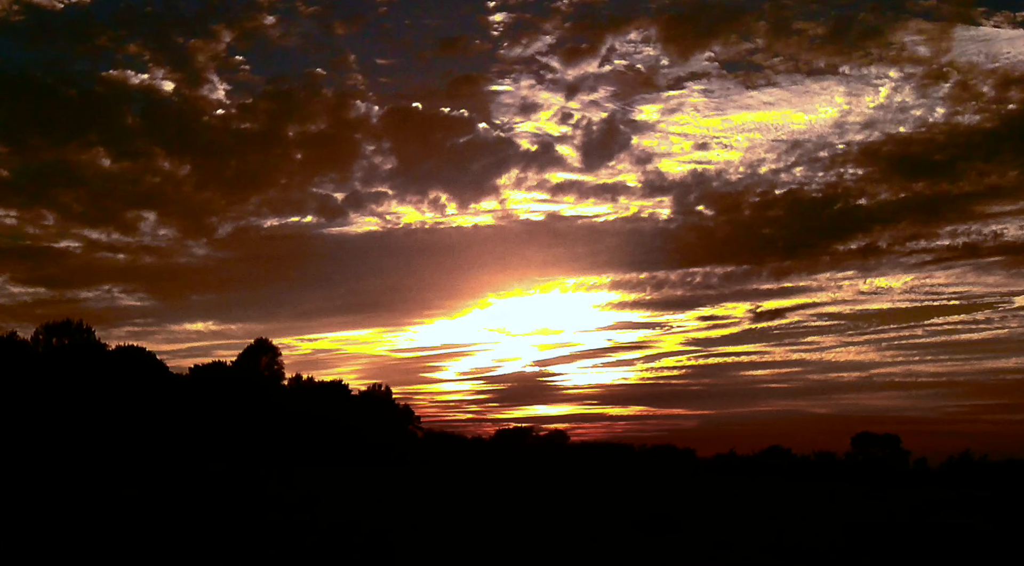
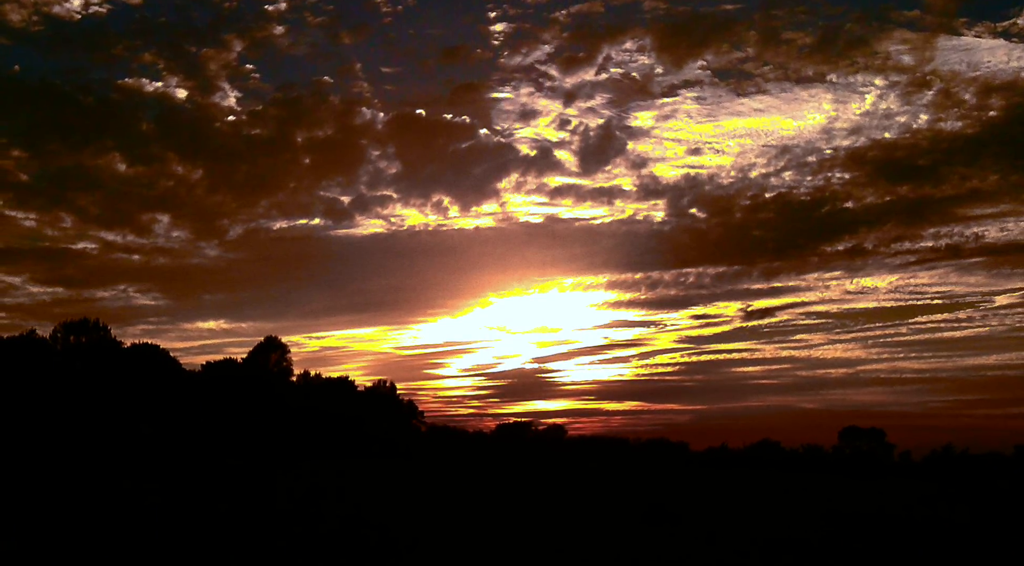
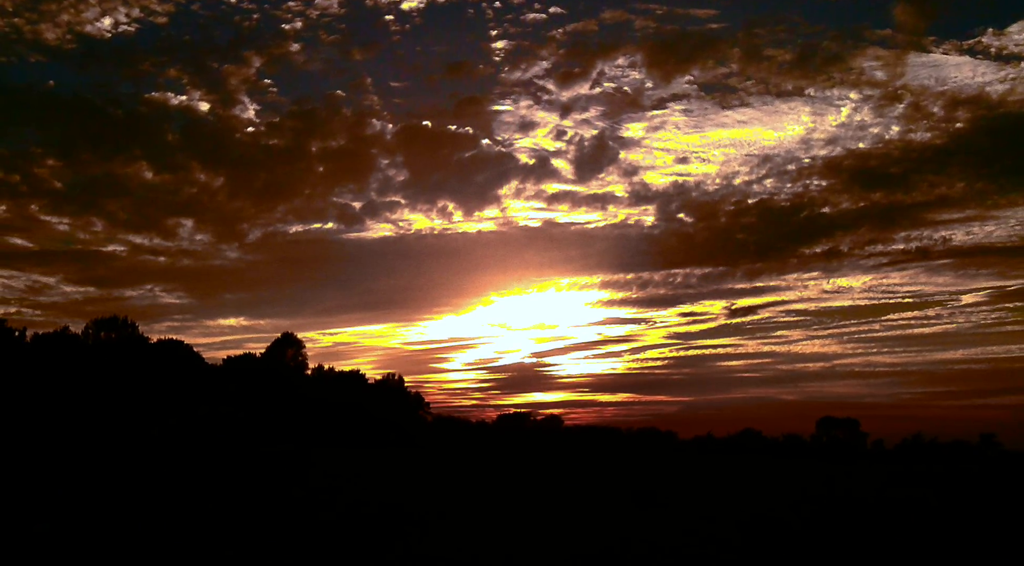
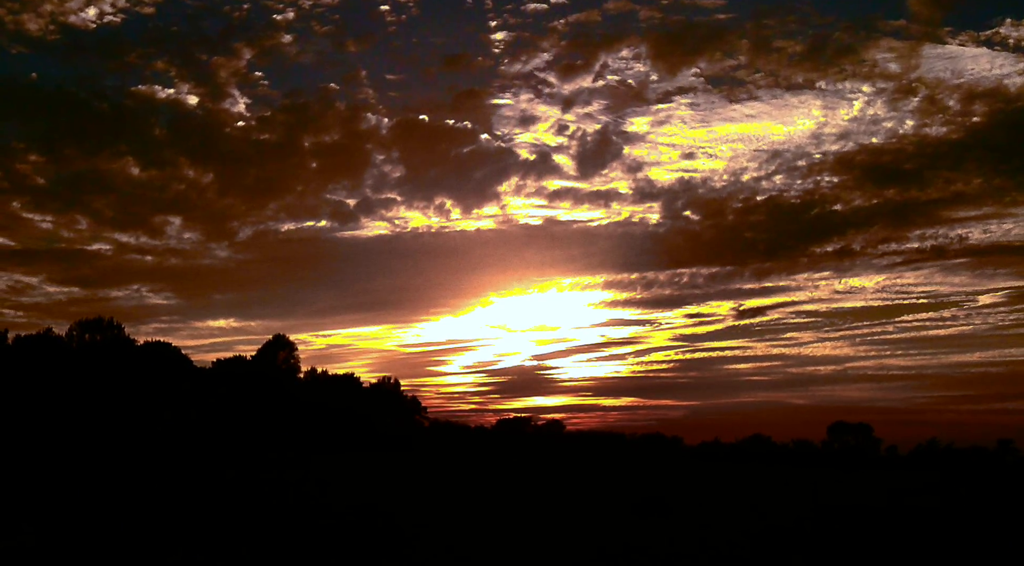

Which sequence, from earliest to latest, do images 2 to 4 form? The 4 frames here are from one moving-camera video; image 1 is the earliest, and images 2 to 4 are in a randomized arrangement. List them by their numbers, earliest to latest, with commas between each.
2, 4, 3
